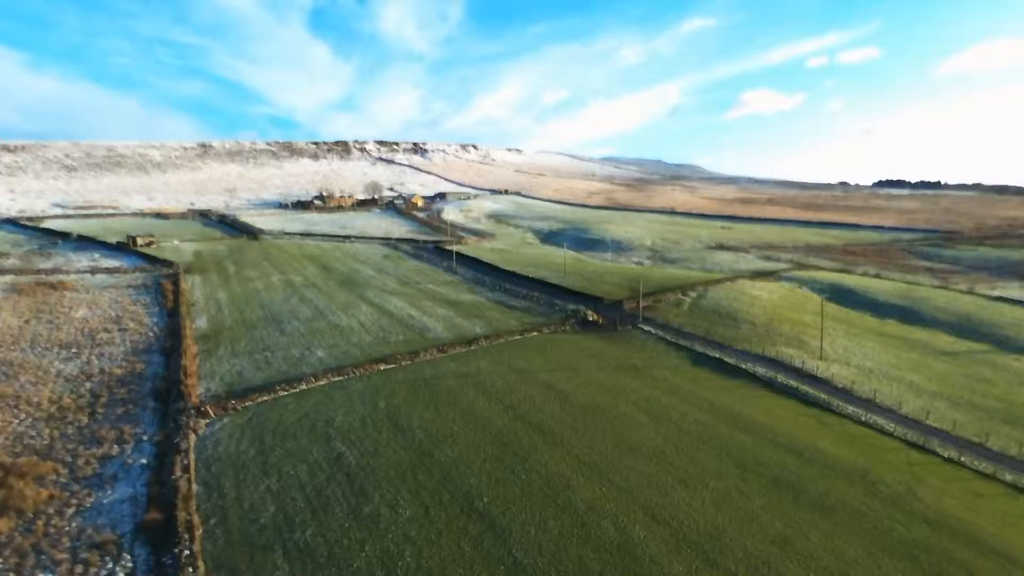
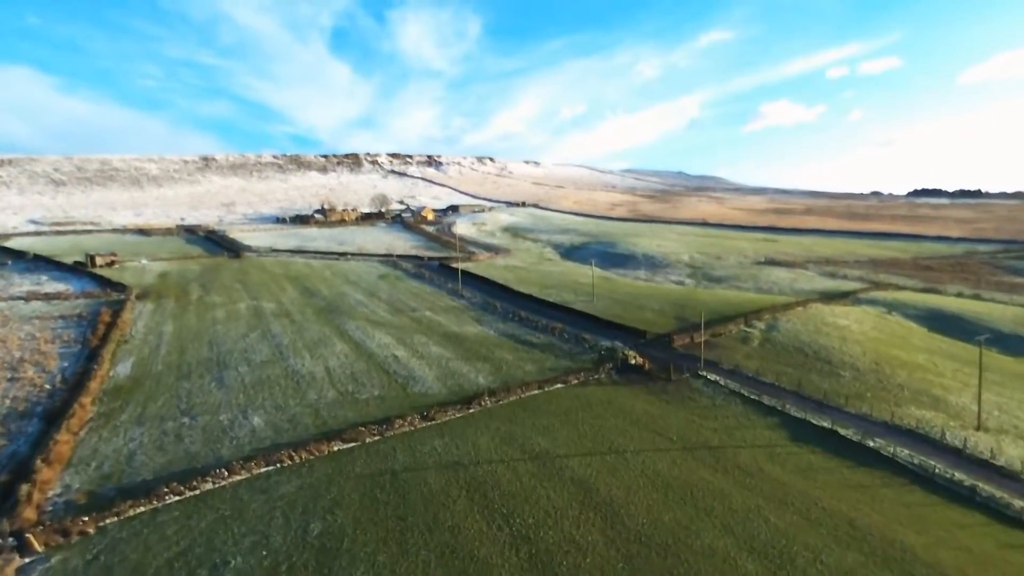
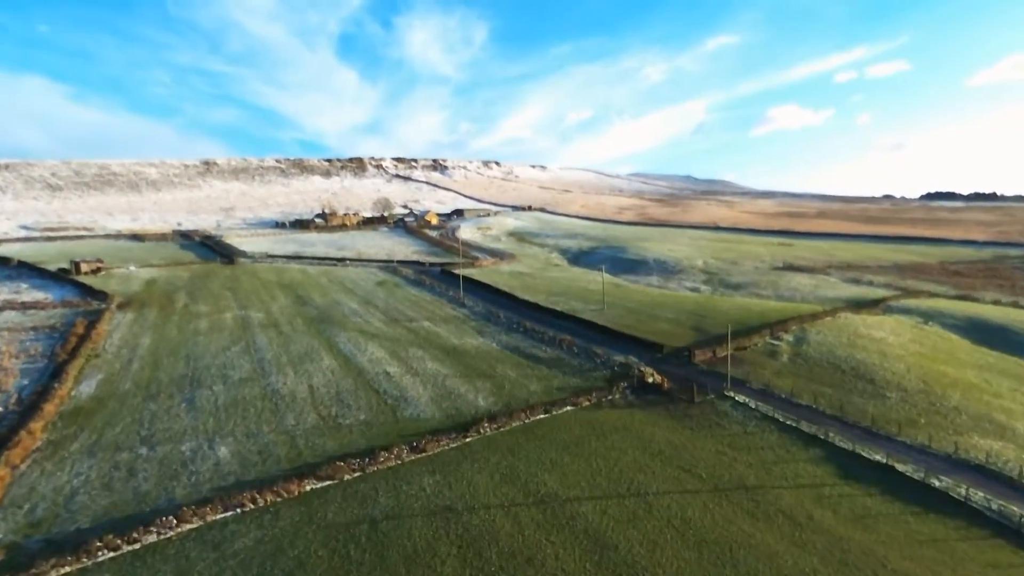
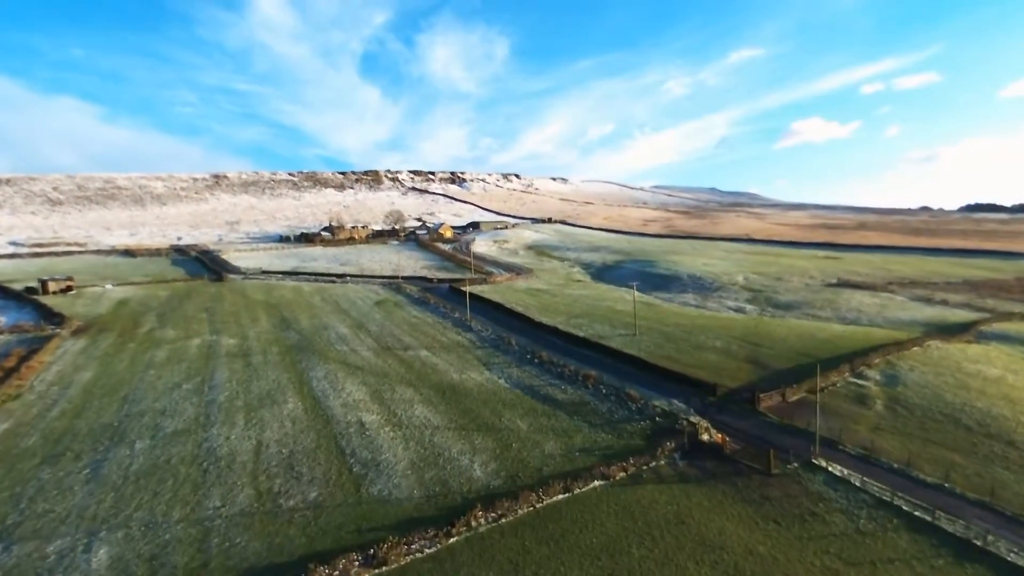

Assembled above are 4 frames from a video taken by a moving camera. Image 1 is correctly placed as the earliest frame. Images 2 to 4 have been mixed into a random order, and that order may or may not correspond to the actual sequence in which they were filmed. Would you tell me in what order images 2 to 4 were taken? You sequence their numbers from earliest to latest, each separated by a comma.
2, 3, 4
